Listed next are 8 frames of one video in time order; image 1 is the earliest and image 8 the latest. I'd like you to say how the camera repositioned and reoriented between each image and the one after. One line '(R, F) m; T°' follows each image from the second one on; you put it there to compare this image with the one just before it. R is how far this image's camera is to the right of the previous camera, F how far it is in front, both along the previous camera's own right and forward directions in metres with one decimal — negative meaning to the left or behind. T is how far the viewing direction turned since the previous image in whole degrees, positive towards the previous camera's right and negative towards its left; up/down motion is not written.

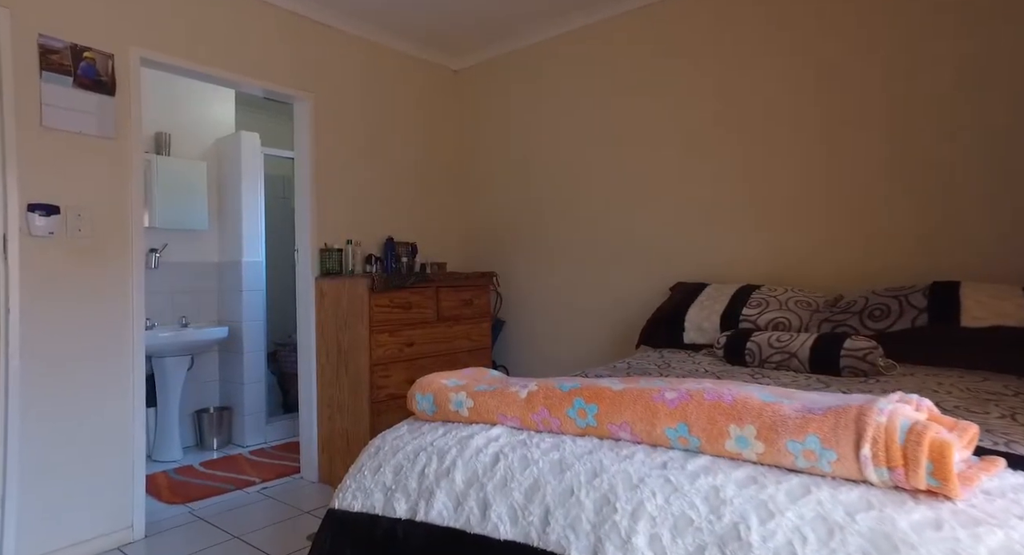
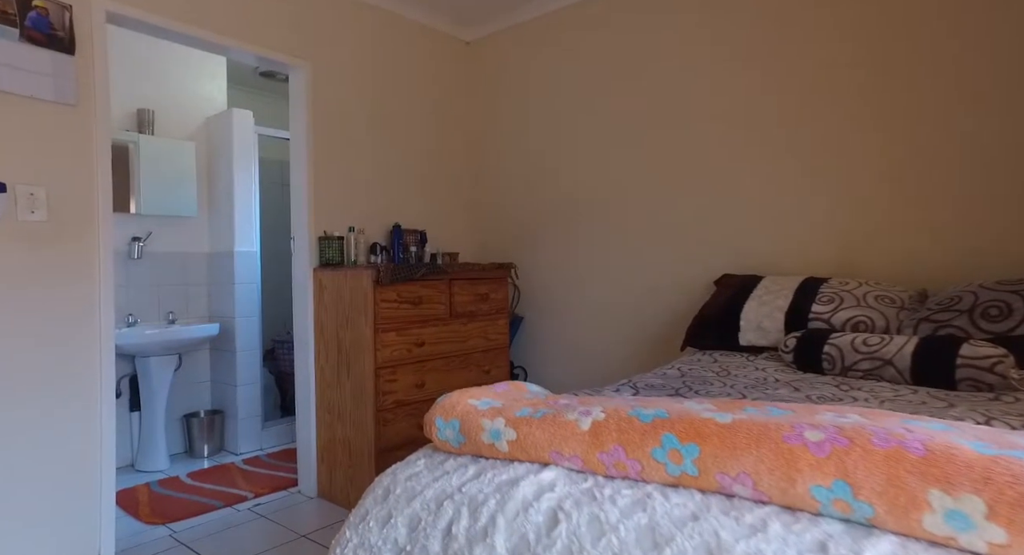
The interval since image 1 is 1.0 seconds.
(-0.1, +0.3) m; 0°
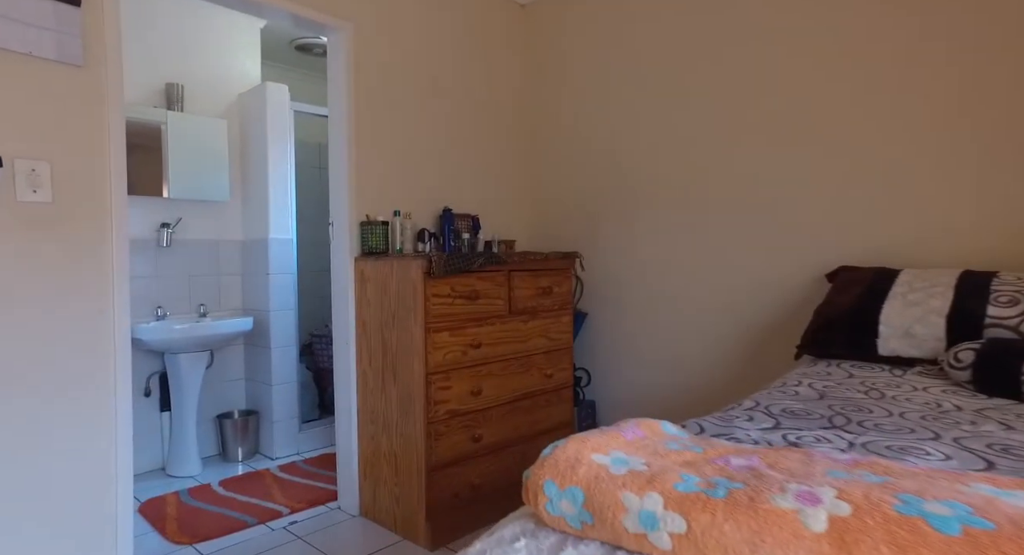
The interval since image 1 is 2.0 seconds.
(-0.1, +0.4) m; -3°
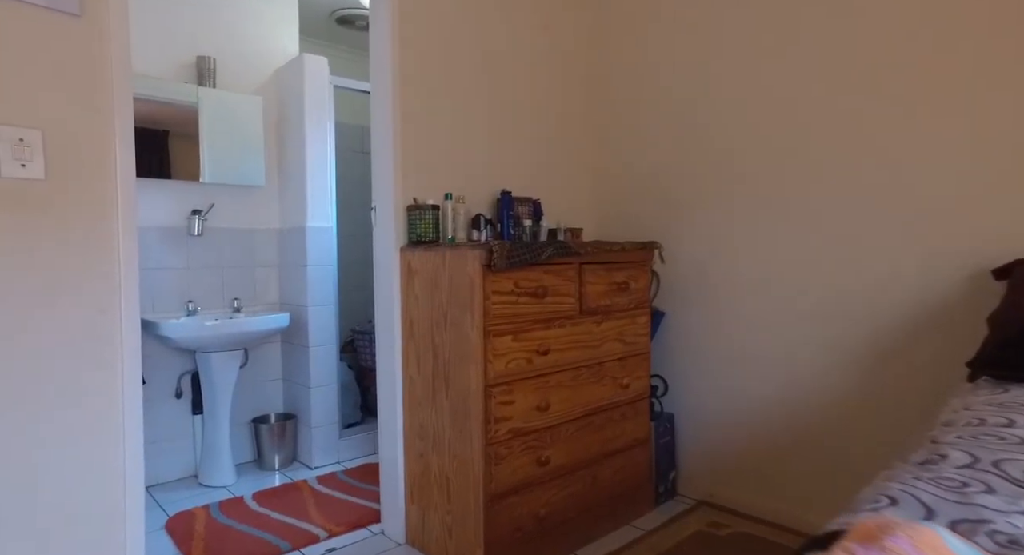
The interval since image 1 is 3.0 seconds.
(-0.1, +0.4) m; -4°
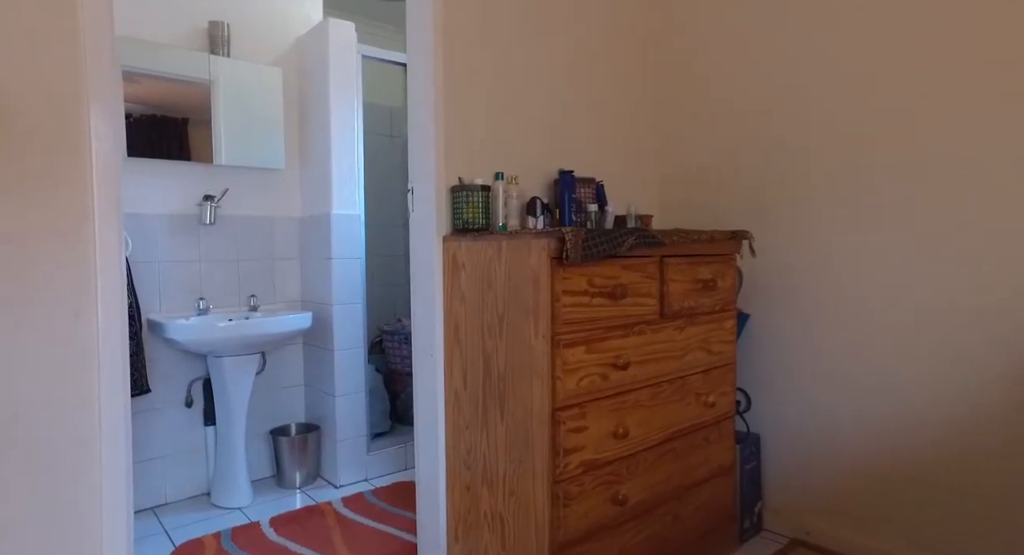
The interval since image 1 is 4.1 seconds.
(-0.1, +0.4) m; -2°
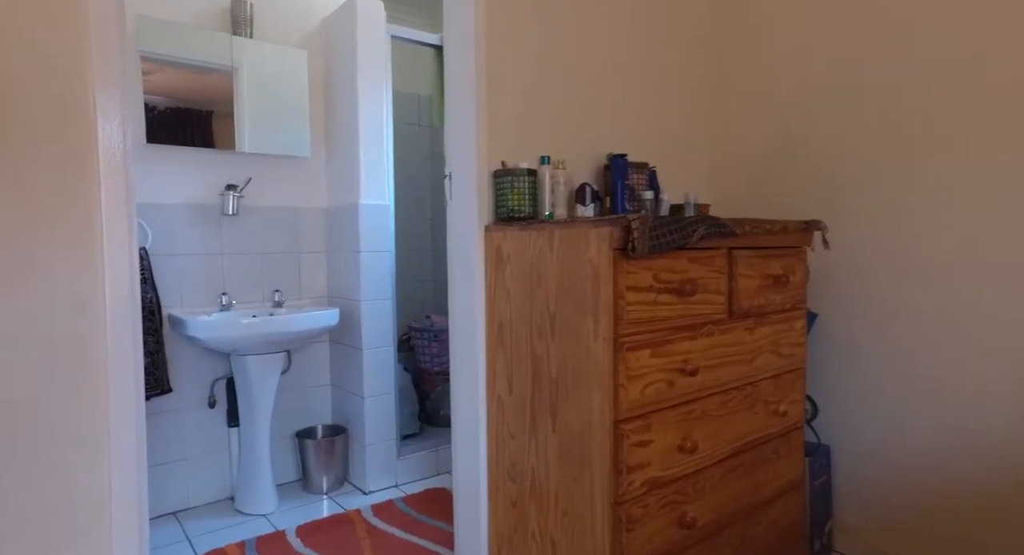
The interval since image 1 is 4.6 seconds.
(-0.1, +0.2) m; -2°
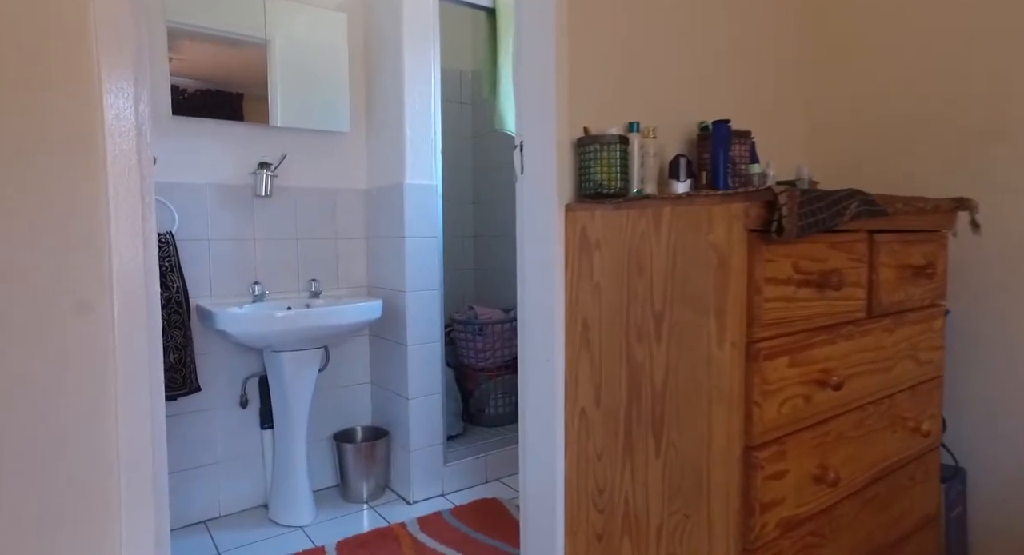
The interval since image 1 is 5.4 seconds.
(-0.1, +0.3) m; -2°
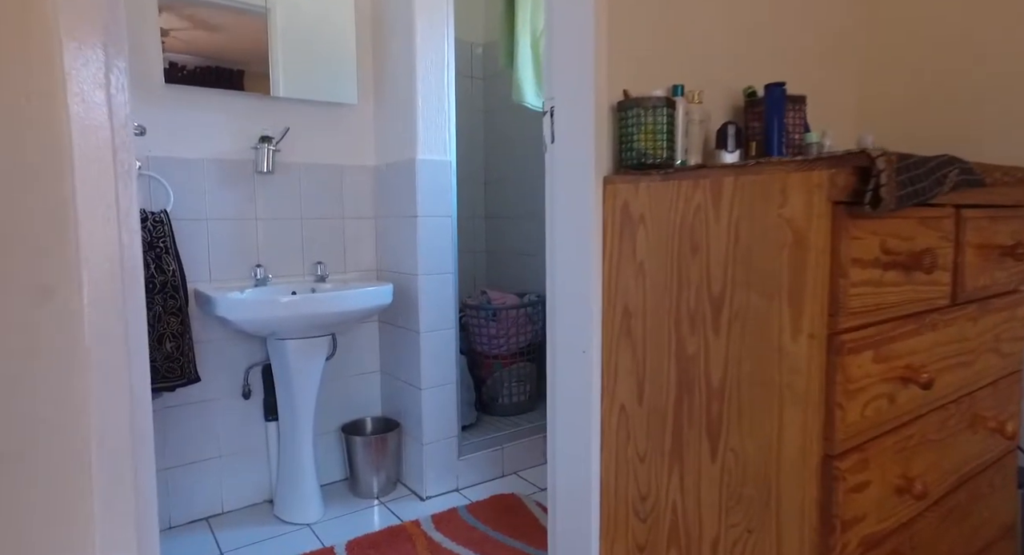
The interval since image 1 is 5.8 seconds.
(0.0, +0.1) m; 0°
